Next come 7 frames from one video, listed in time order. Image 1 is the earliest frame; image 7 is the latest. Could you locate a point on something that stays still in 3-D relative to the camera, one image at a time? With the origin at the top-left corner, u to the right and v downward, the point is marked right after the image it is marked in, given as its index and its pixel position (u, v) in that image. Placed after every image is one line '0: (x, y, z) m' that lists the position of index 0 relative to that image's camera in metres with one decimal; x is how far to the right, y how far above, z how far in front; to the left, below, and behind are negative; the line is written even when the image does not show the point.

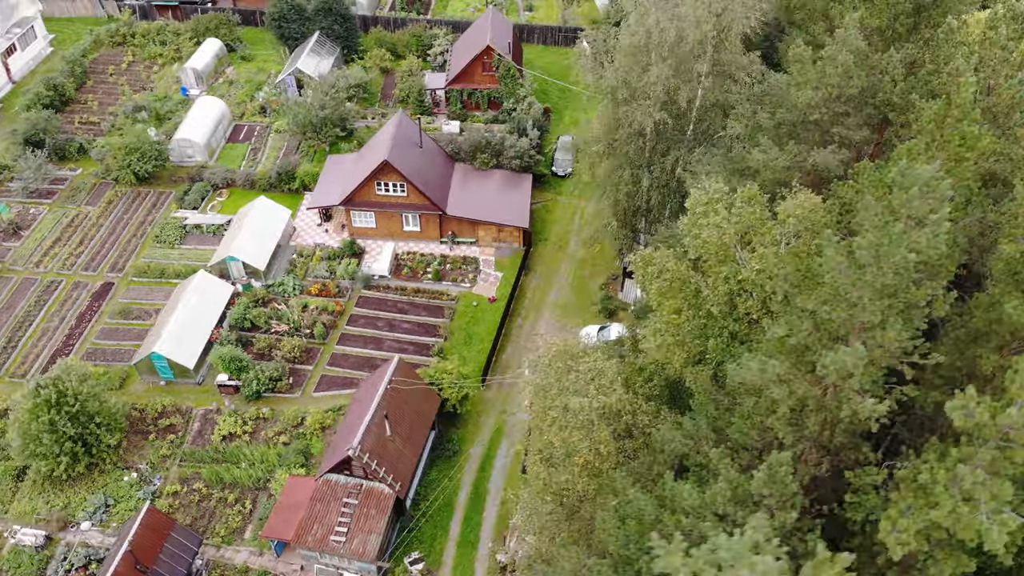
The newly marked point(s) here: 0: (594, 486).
0: (+1.7, -3.8, +15.8) m
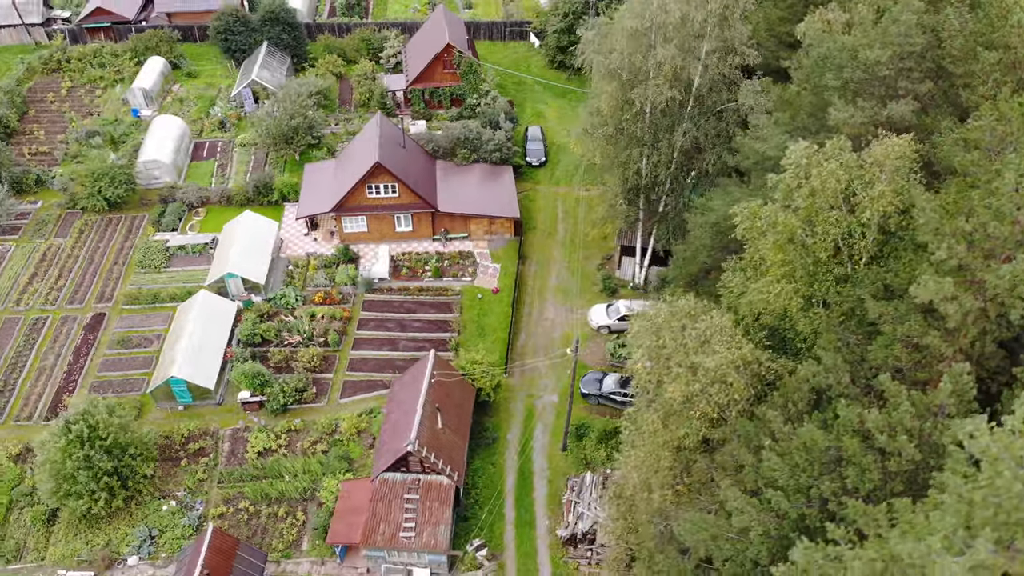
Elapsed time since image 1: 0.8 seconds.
0: (+4.4, -3.0, +16.9) m
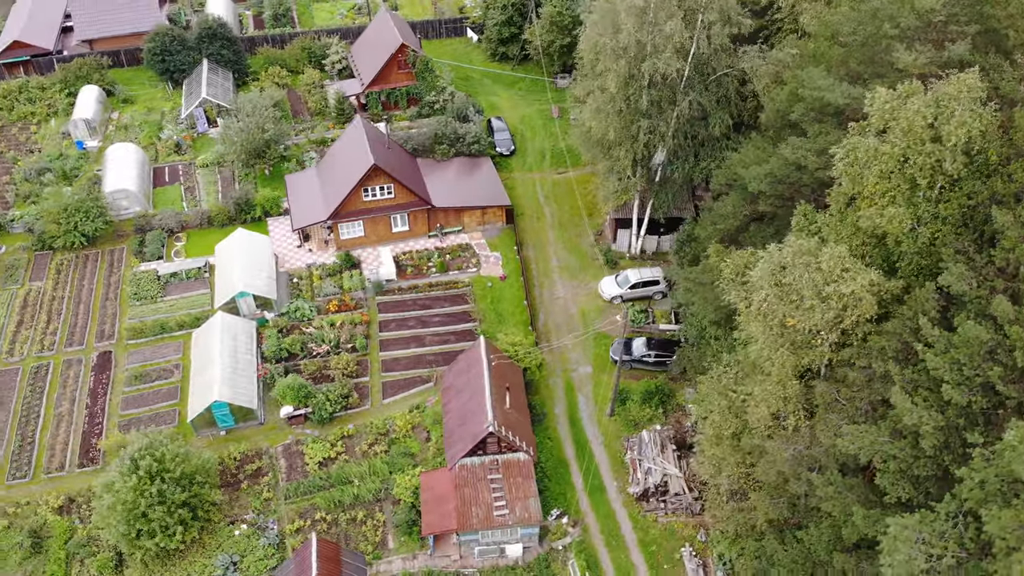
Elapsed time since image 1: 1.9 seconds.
0: (+7.7, -1.5, +18.7) m
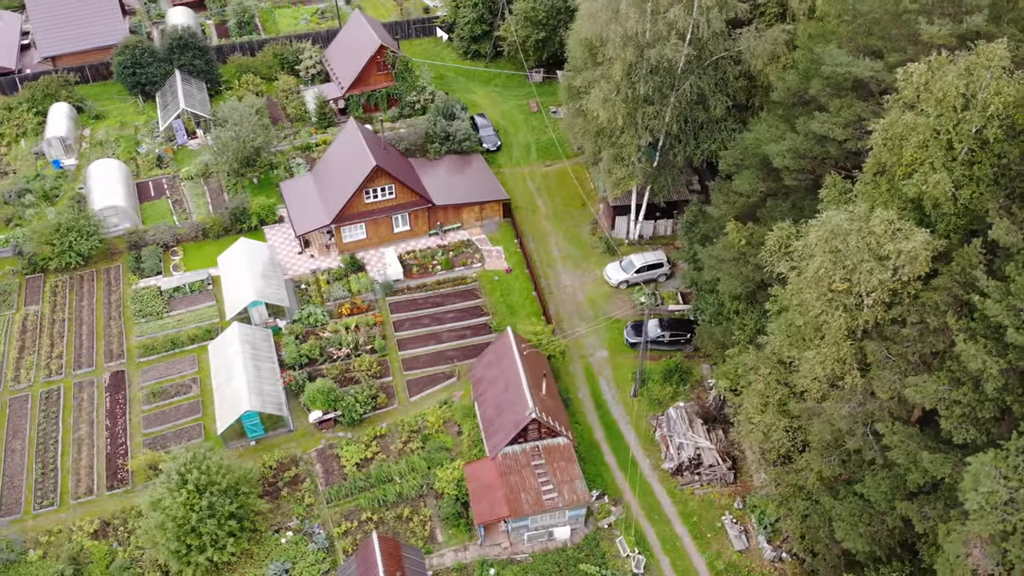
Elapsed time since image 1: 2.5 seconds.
0: (+9.4, -0.6, +19.8) m
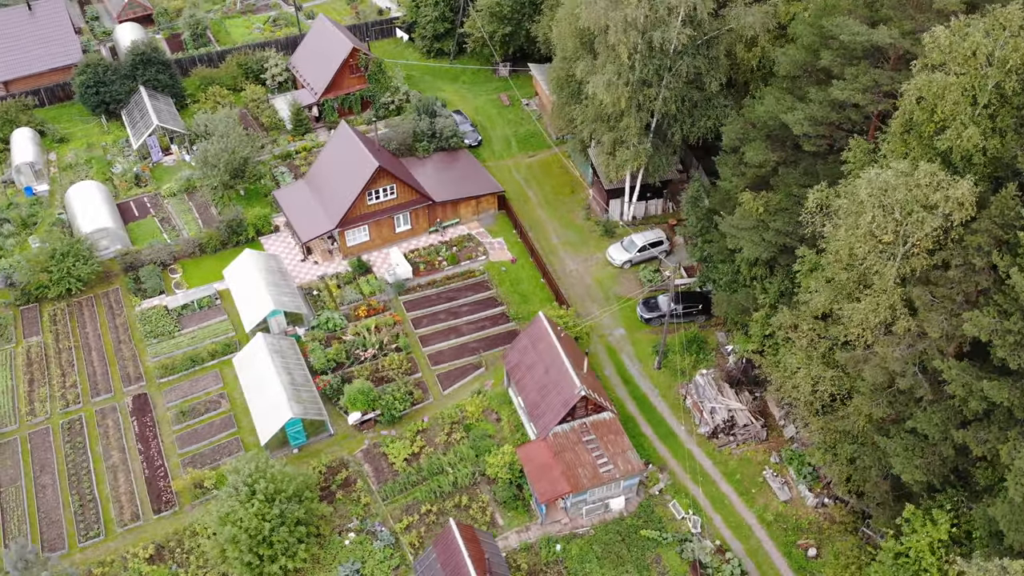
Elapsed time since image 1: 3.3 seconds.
0: (+11.3, +0.8, +21.5) m
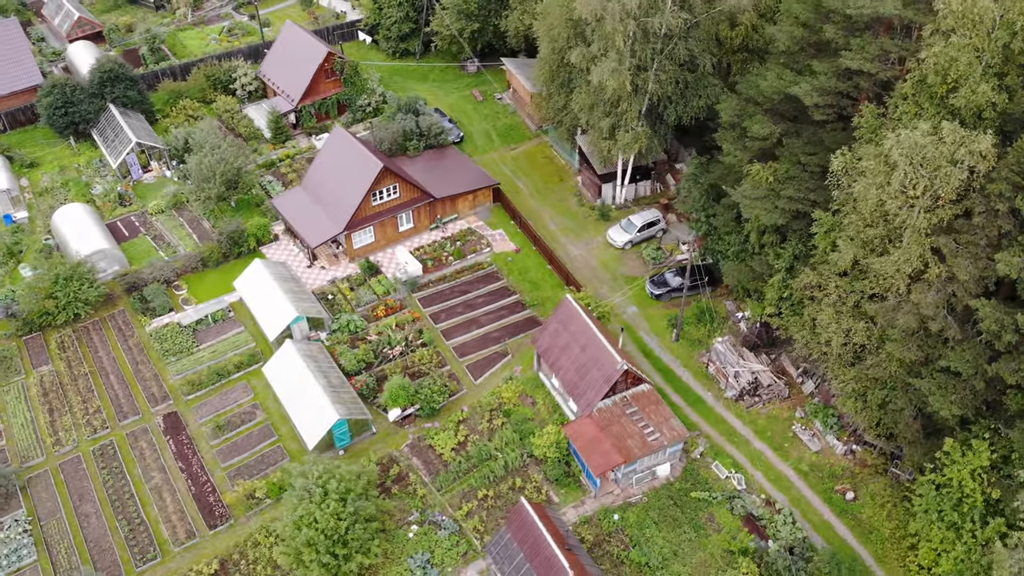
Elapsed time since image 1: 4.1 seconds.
0: (+13.0, +2.4, +23.4) m
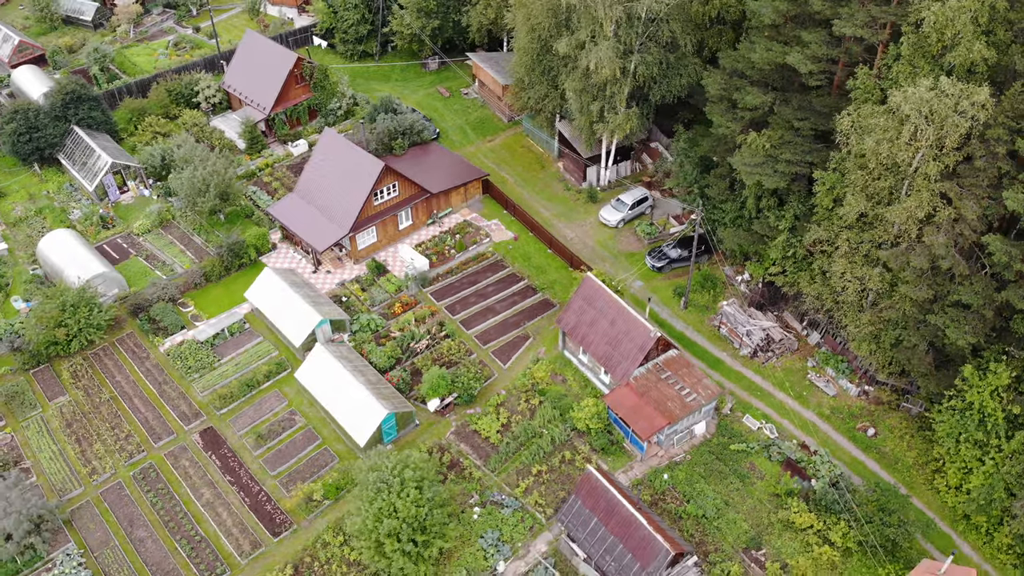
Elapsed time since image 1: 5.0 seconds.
0: (+14.4, +4.3, +25.7) m
